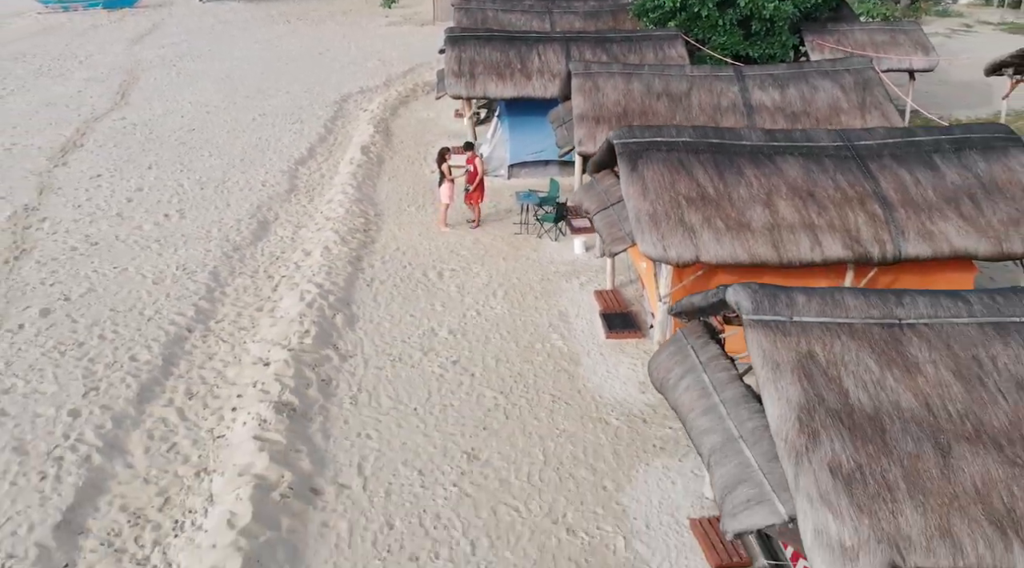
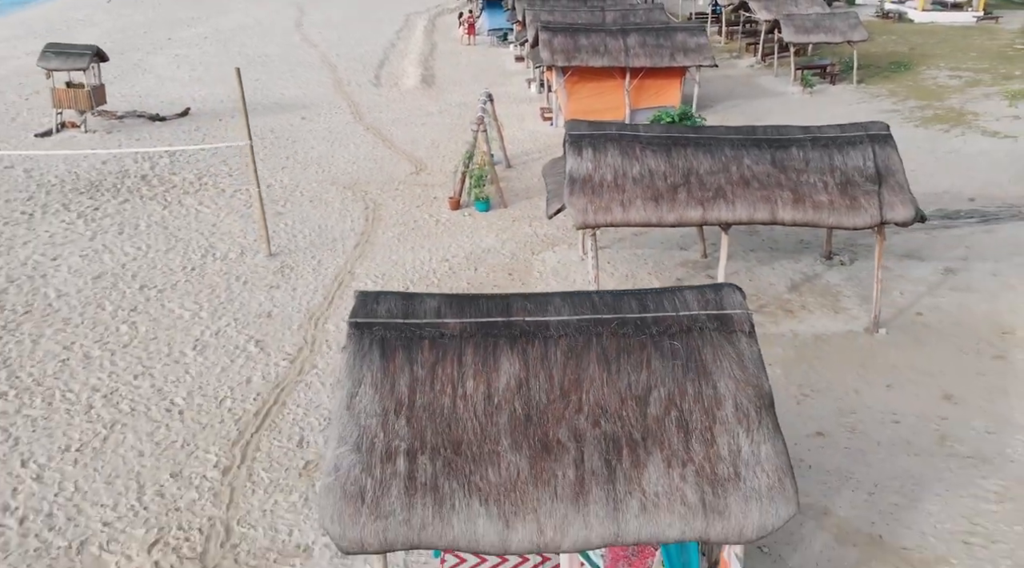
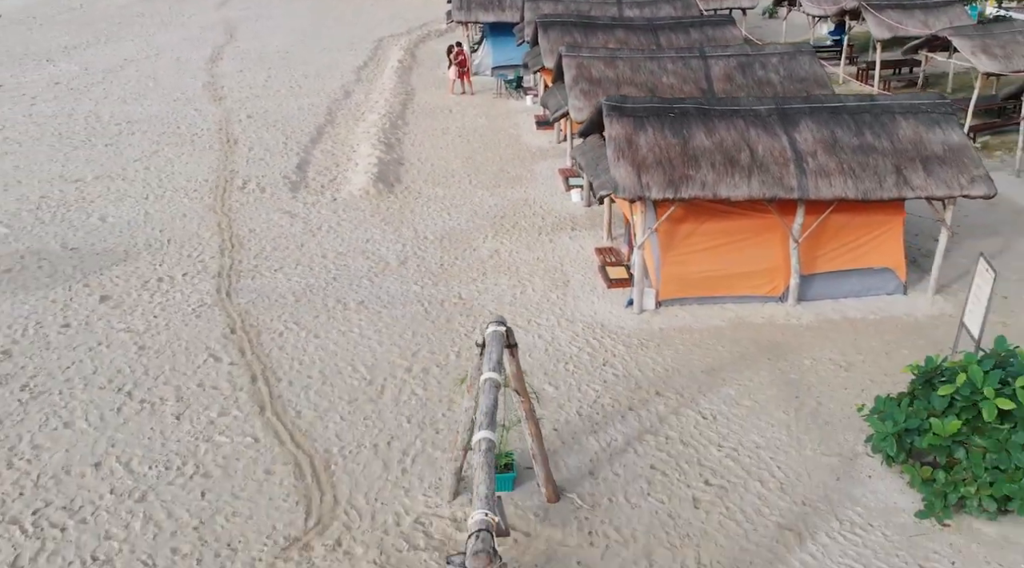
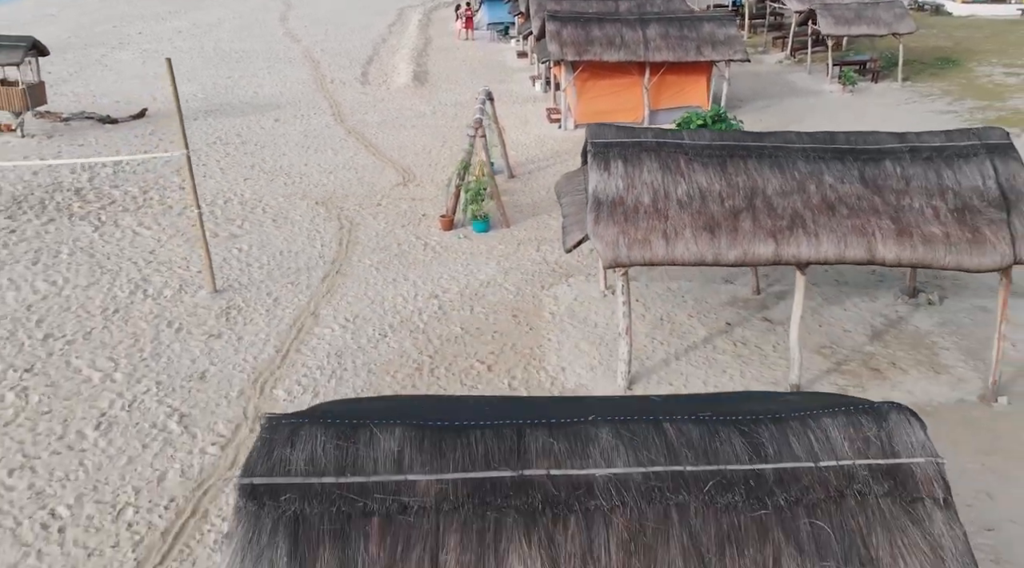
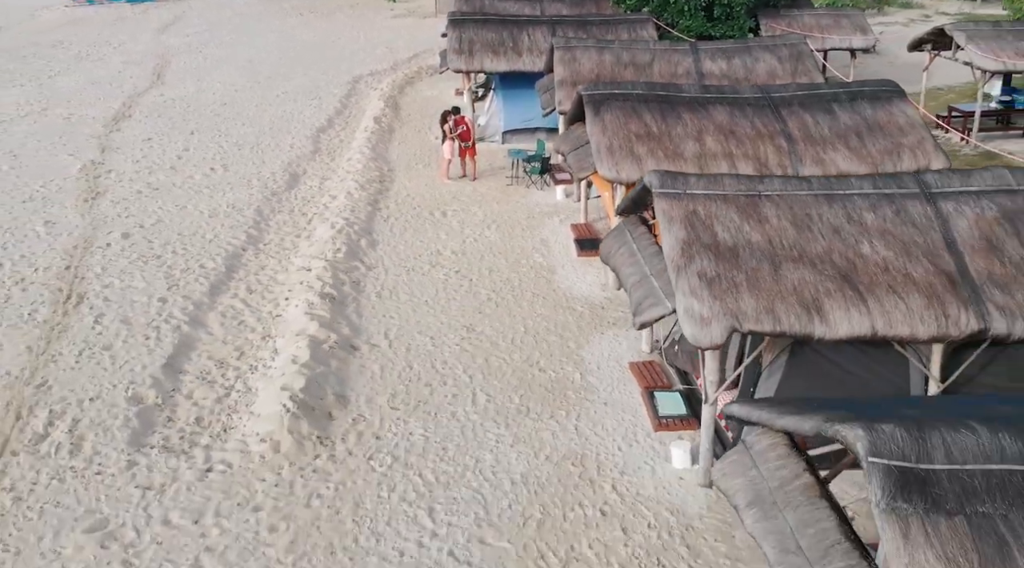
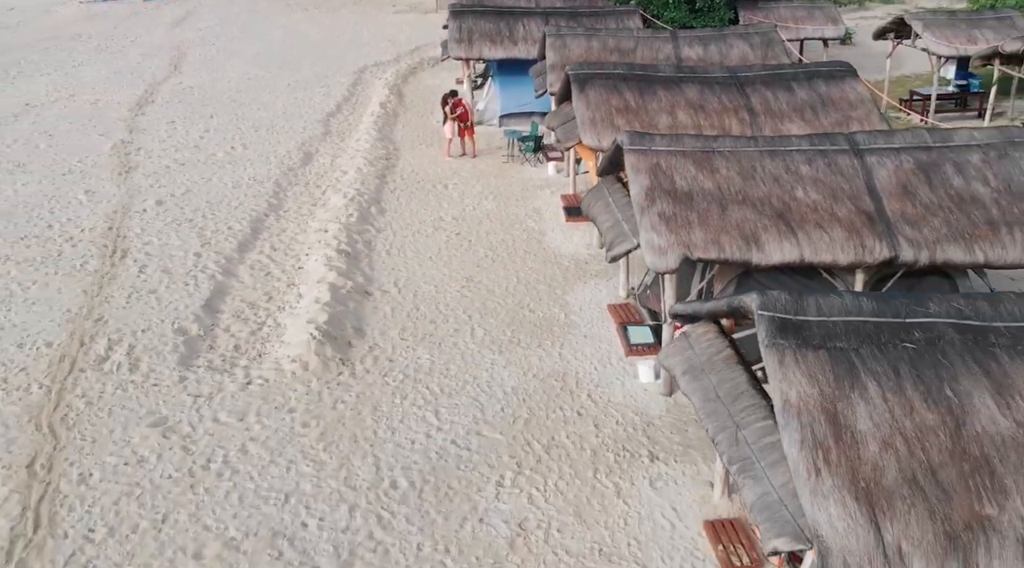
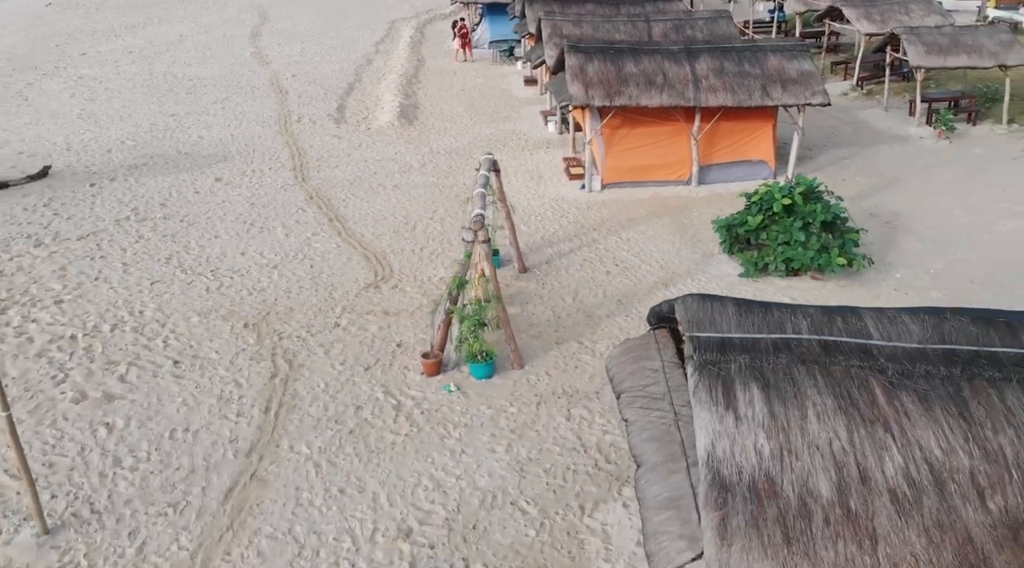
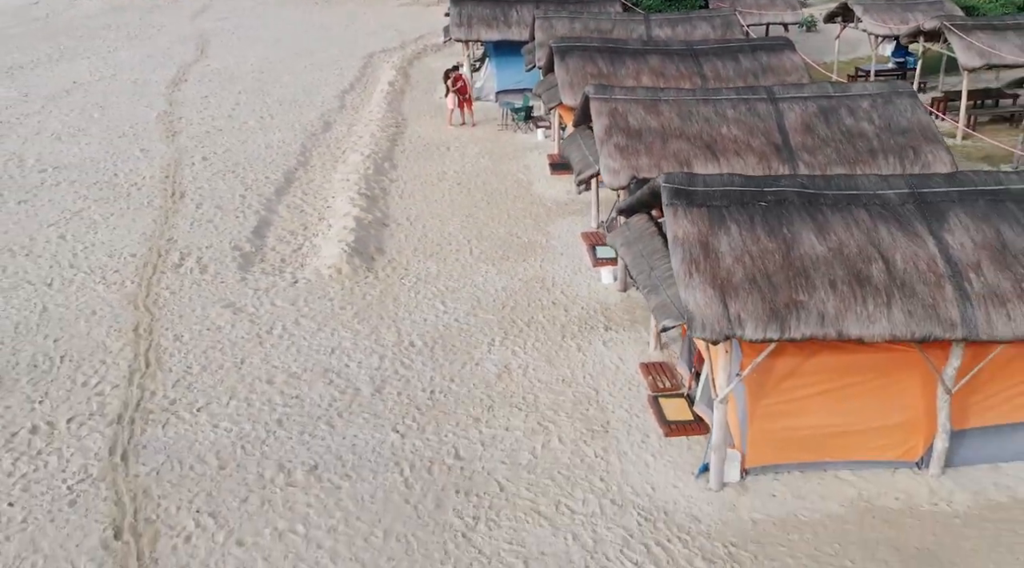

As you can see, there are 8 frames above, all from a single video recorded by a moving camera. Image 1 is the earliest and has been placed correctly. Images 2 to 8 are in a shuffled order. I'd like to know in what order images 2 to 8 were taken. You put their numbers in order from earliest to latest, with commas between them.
5, 6, 8, 3, 7, 4, 2
